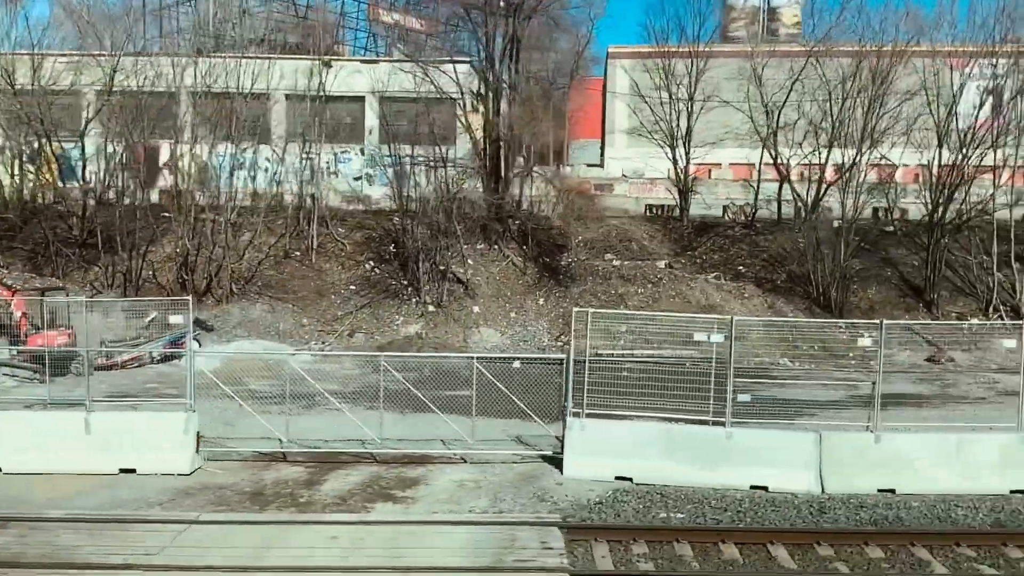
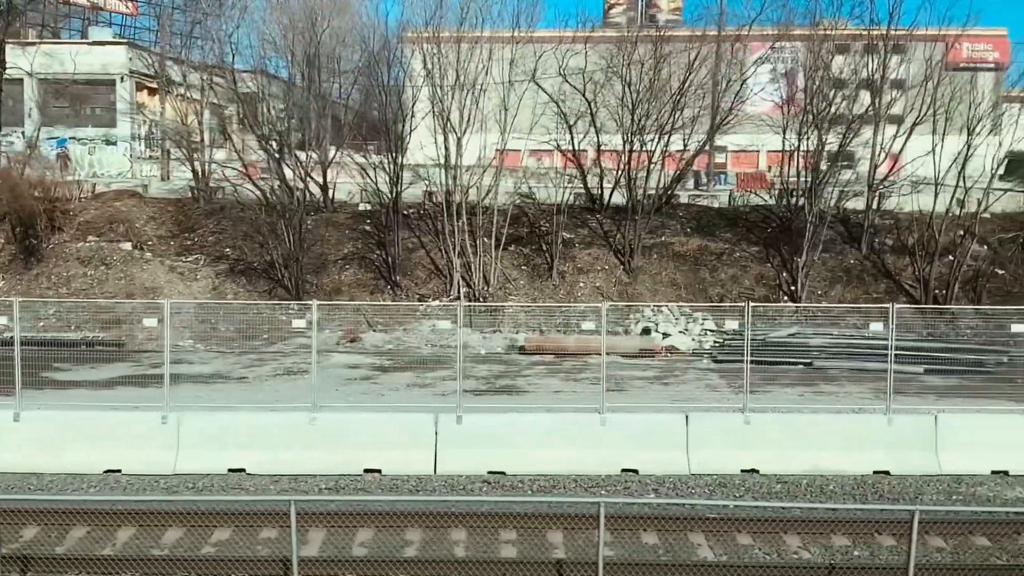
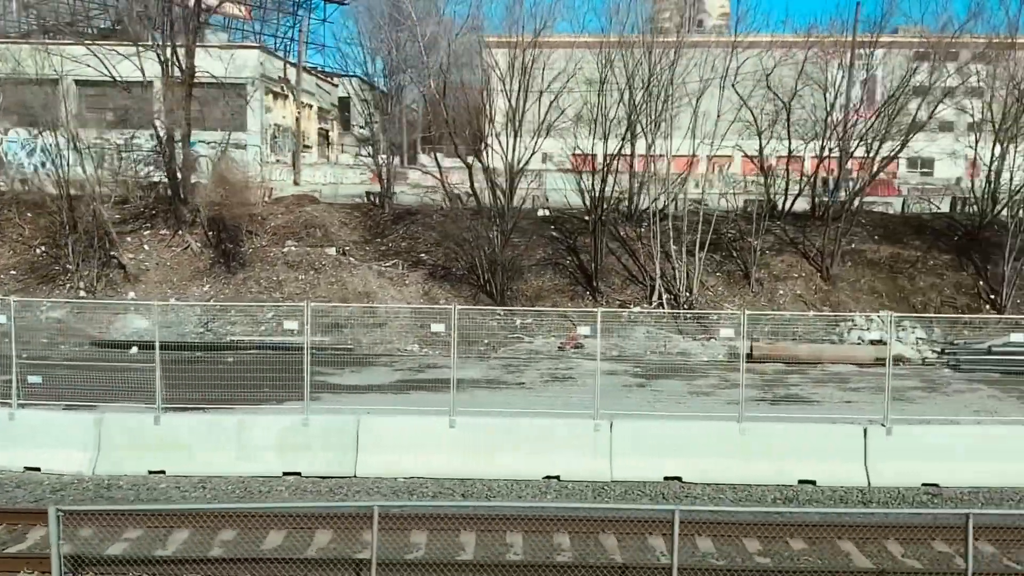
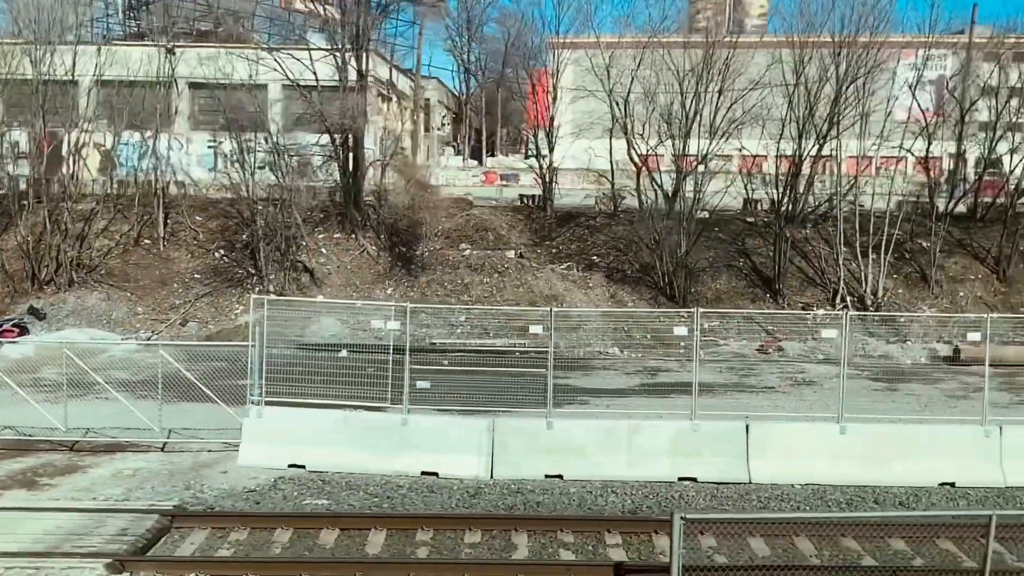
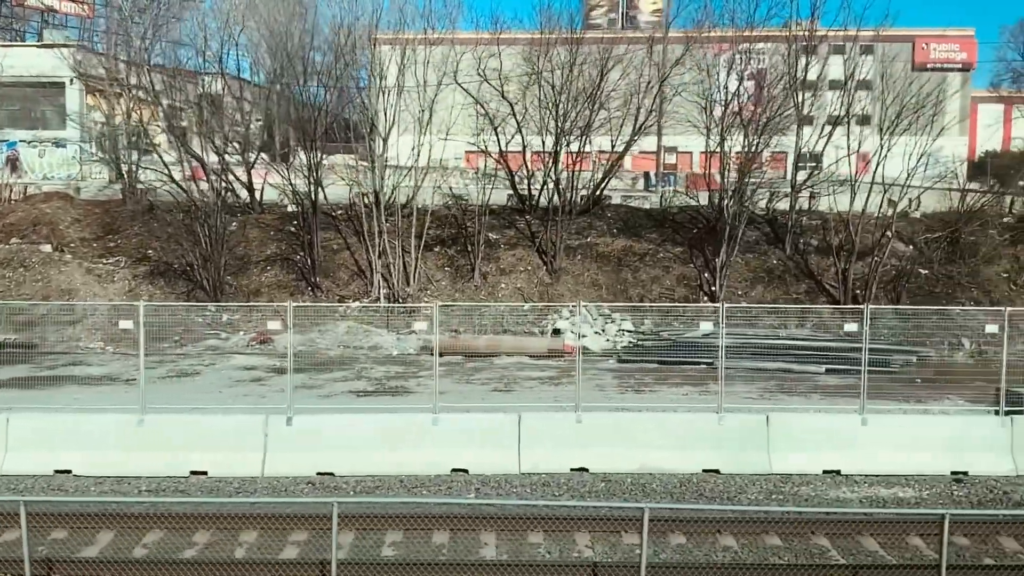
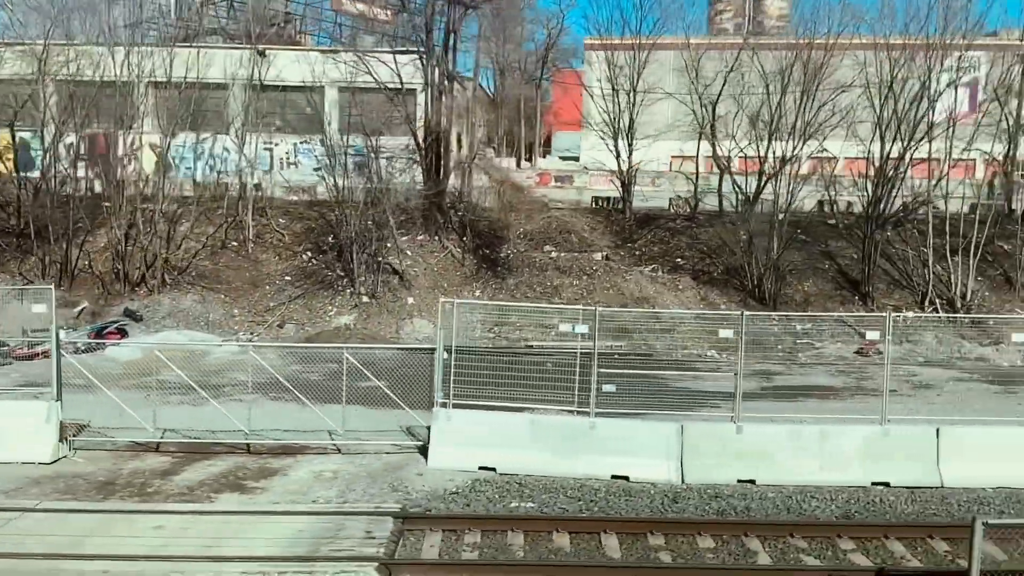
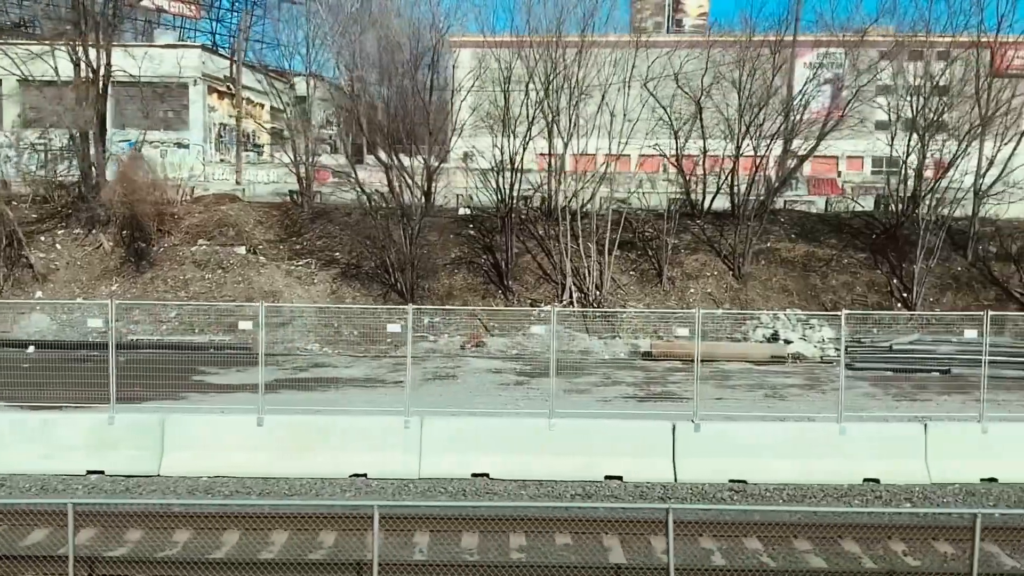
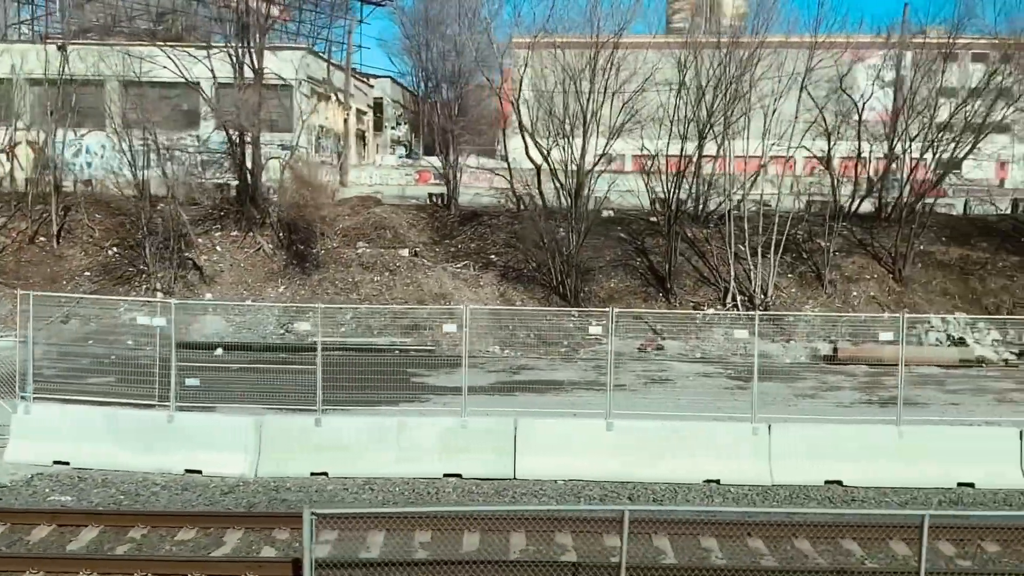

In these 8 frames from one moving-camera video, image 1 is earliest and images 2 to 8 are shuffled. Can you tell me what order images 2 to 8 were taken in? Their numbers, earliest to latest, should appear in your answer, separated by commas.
6, 4, 8, 3, 7, 2, 5
